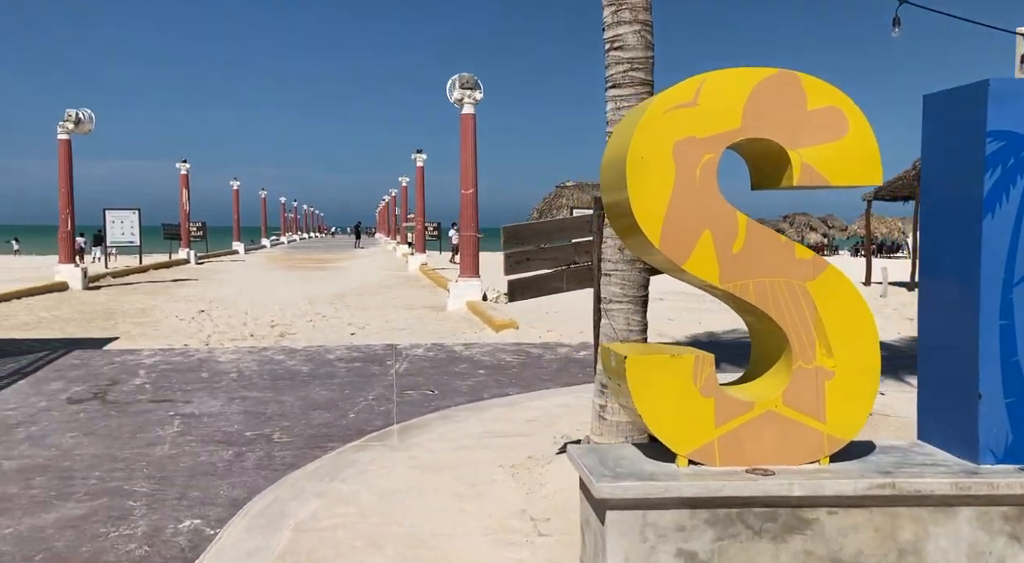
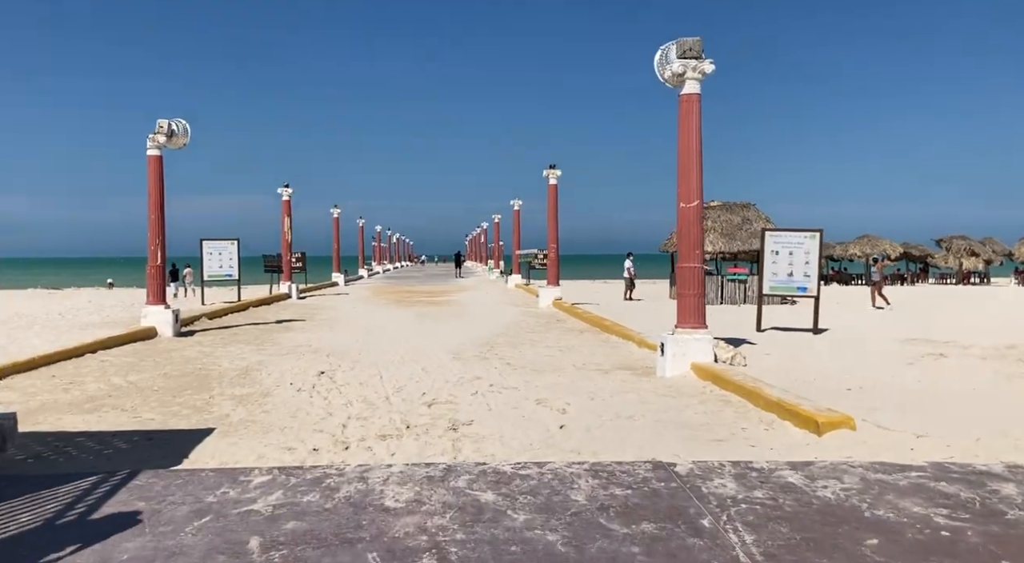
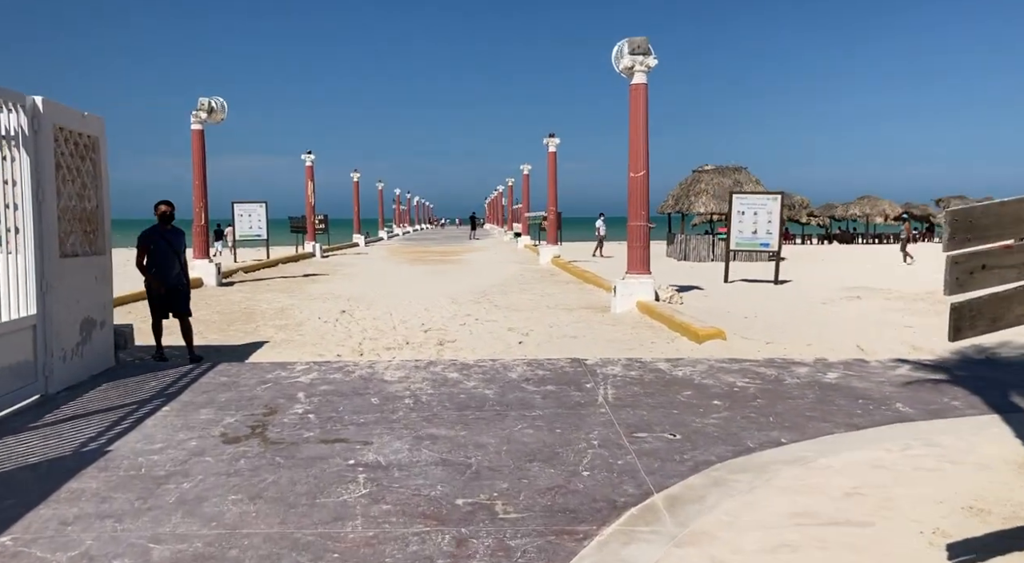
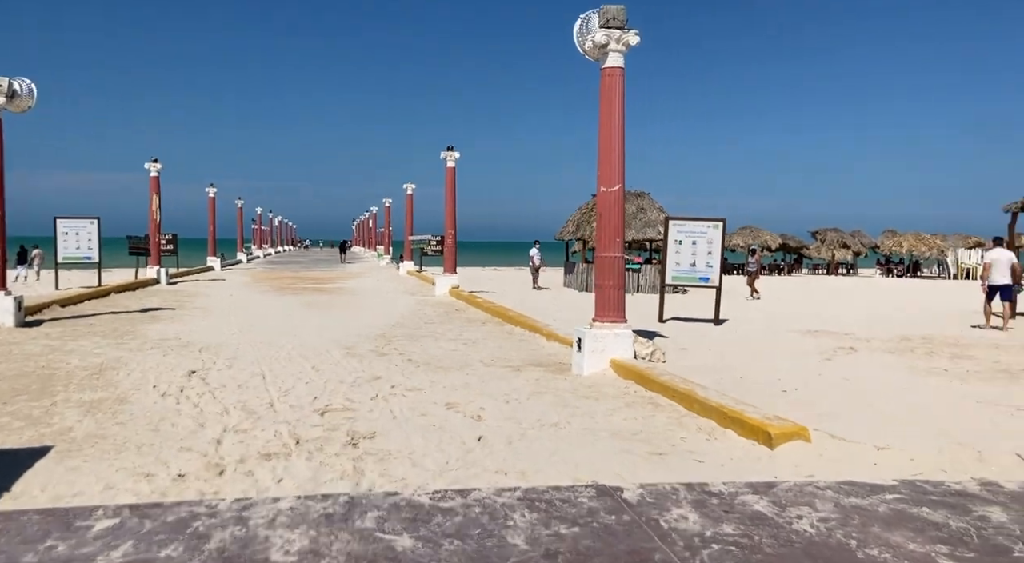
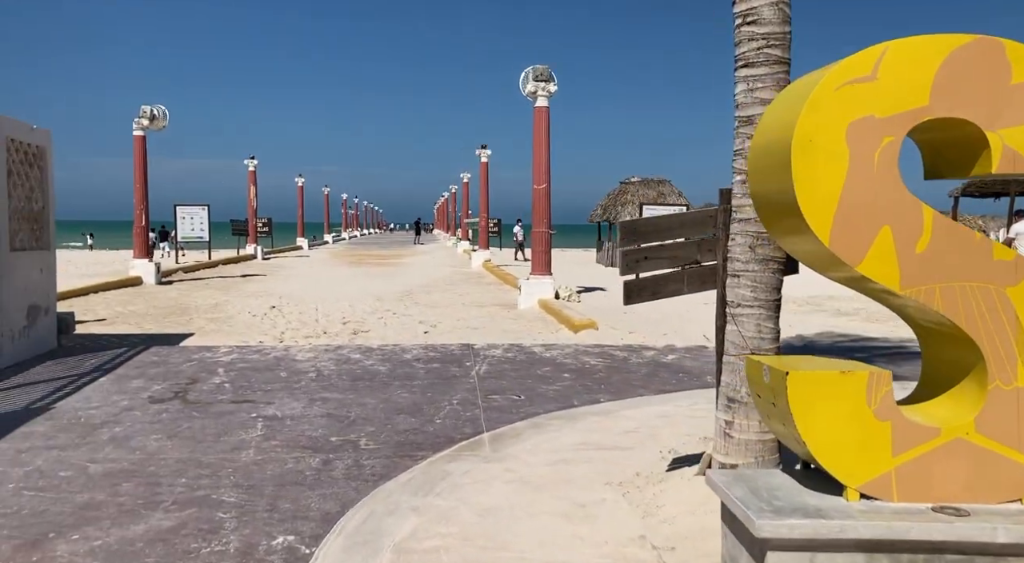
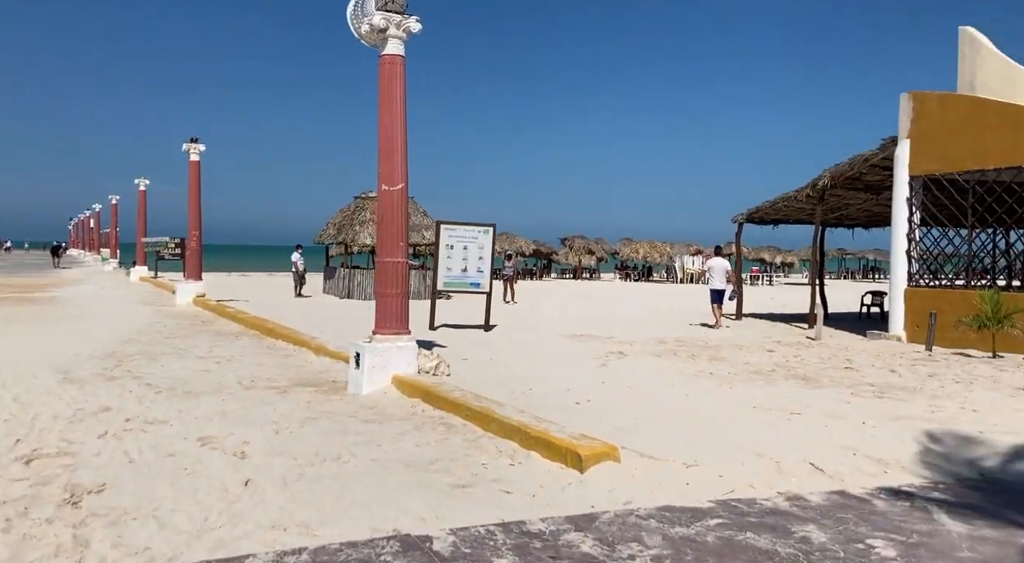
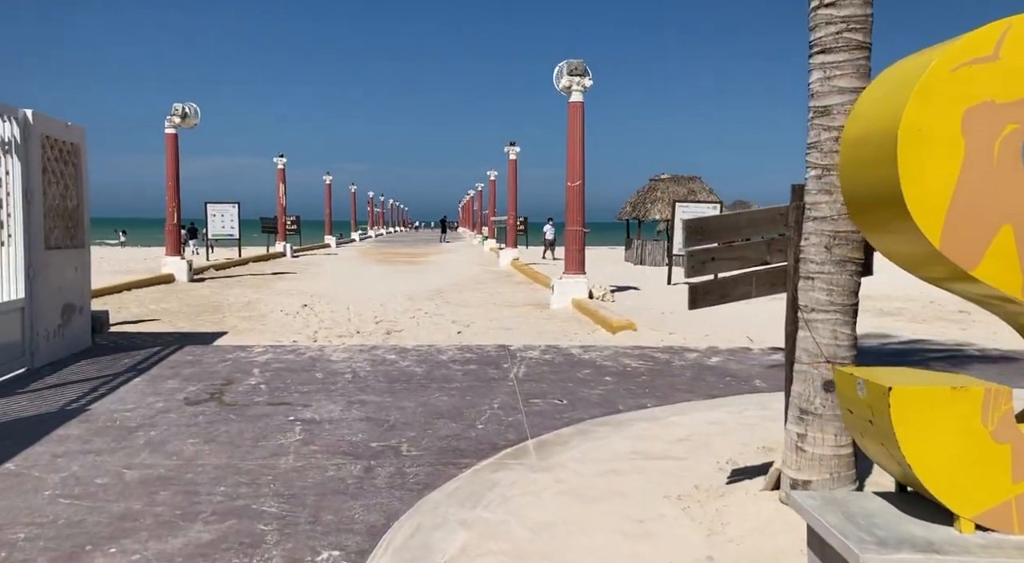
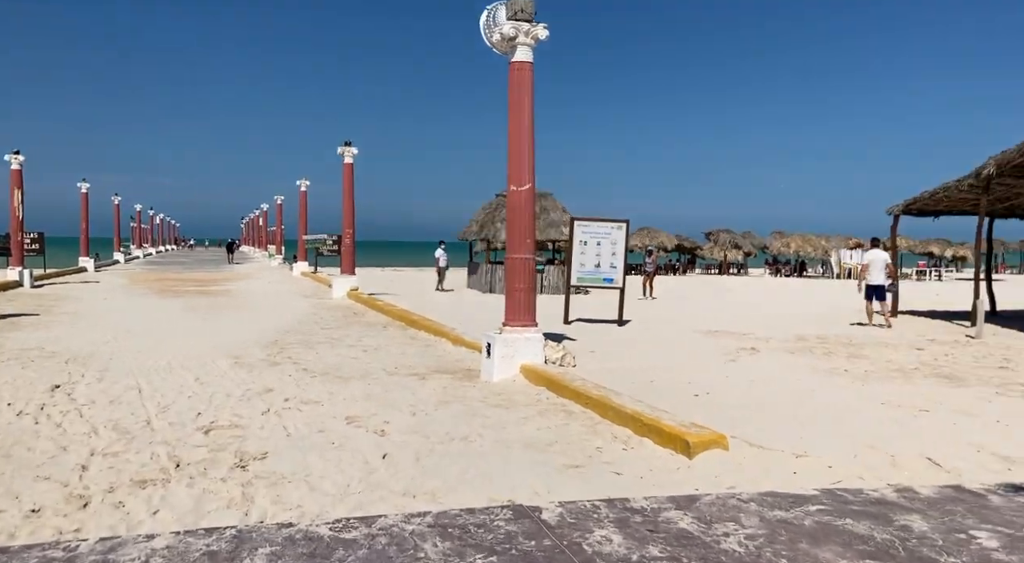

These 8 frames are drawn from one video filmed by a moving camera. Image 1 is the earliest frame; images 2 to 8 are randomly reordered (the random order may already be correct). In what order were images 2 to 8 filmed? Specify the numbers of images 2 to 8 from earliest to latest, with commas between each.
5, 7, 3, 2, 4, 8, 6
